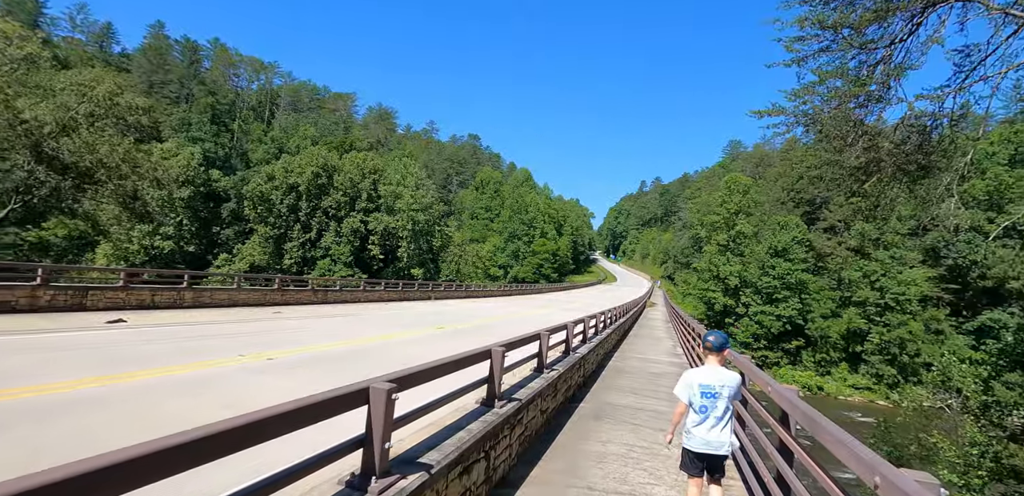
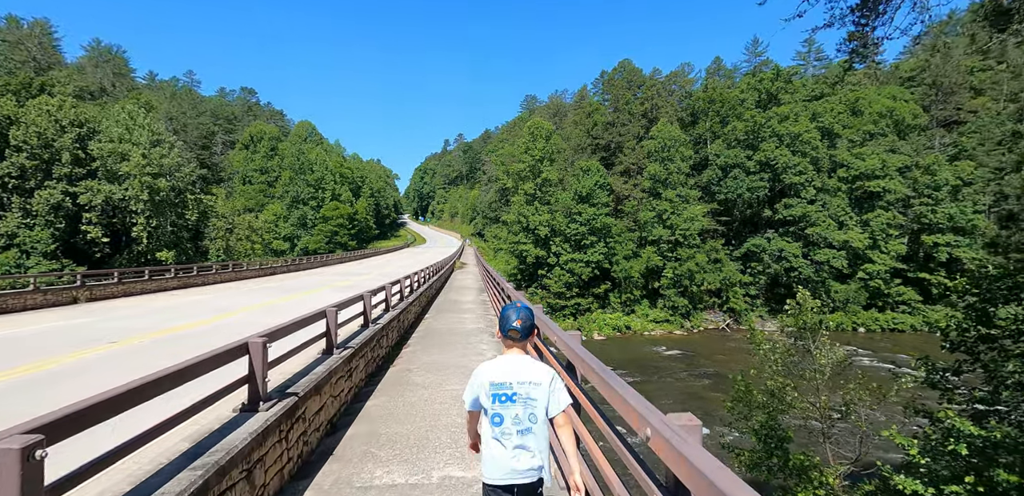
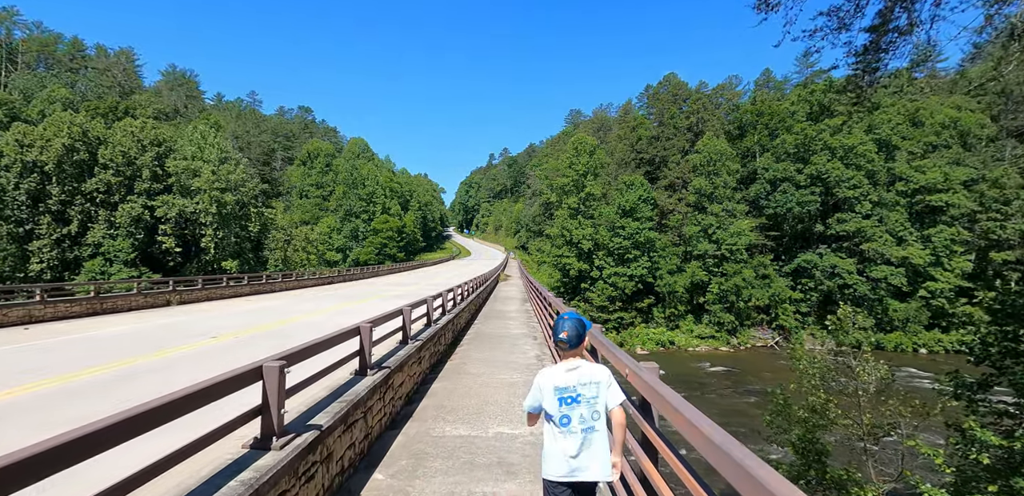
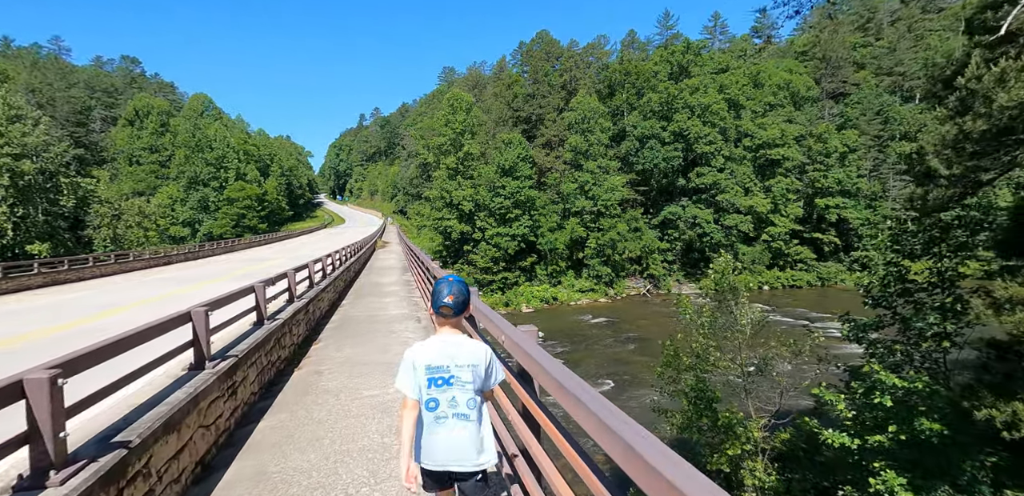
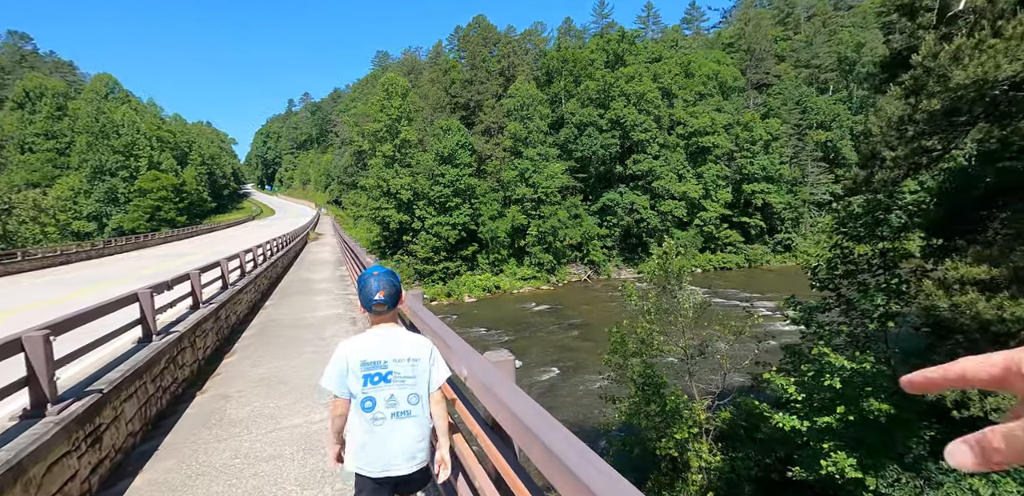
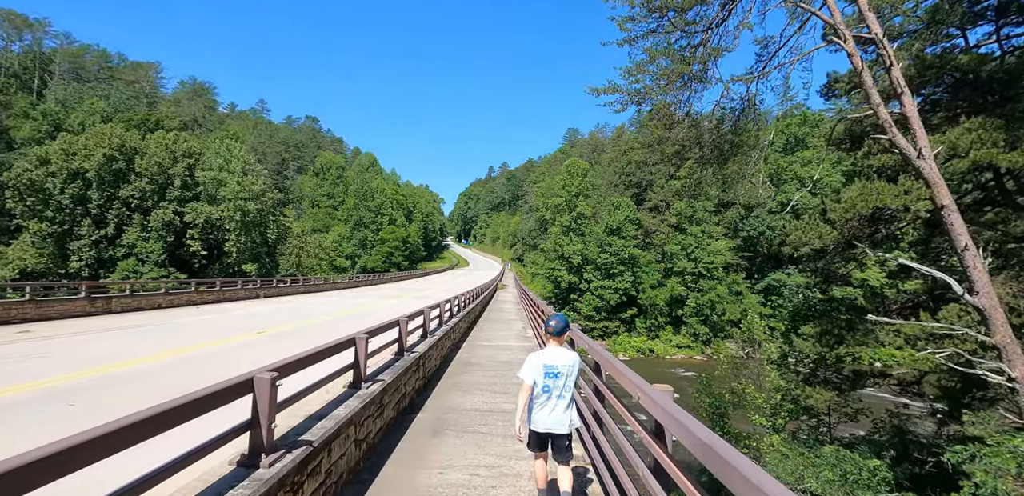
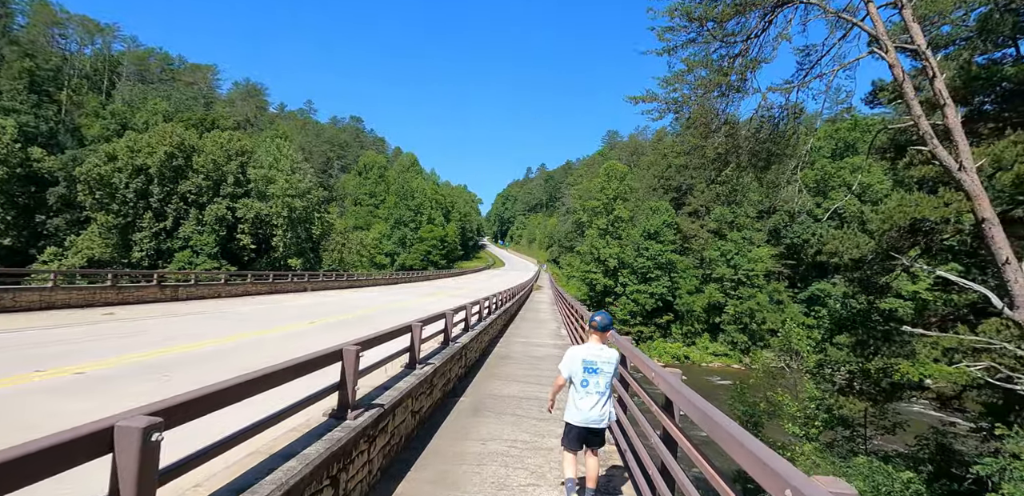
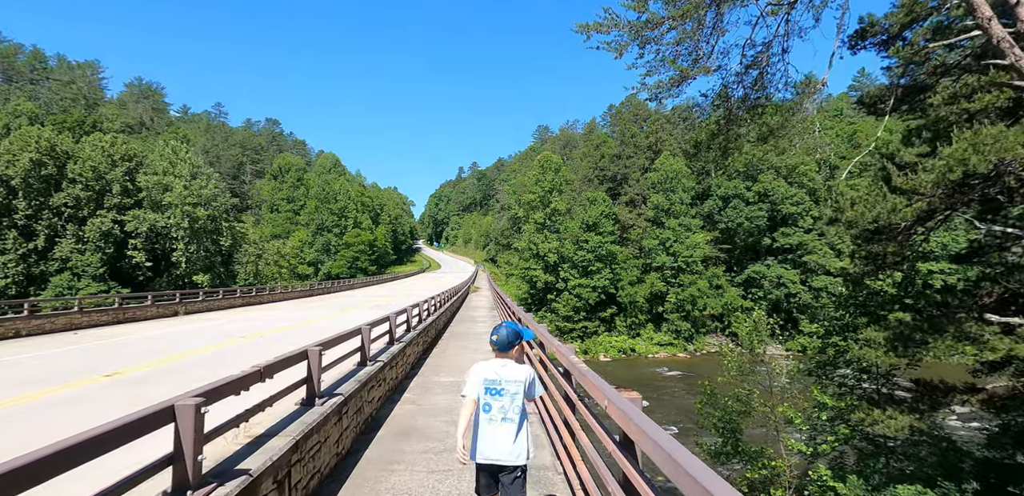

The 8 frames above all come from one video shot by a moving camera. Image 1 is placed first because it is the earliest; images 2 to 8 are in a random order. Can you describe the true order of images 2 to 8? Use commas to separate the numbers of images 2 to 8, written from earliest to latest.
7, 6, 8, 3, 2, 4, 5
